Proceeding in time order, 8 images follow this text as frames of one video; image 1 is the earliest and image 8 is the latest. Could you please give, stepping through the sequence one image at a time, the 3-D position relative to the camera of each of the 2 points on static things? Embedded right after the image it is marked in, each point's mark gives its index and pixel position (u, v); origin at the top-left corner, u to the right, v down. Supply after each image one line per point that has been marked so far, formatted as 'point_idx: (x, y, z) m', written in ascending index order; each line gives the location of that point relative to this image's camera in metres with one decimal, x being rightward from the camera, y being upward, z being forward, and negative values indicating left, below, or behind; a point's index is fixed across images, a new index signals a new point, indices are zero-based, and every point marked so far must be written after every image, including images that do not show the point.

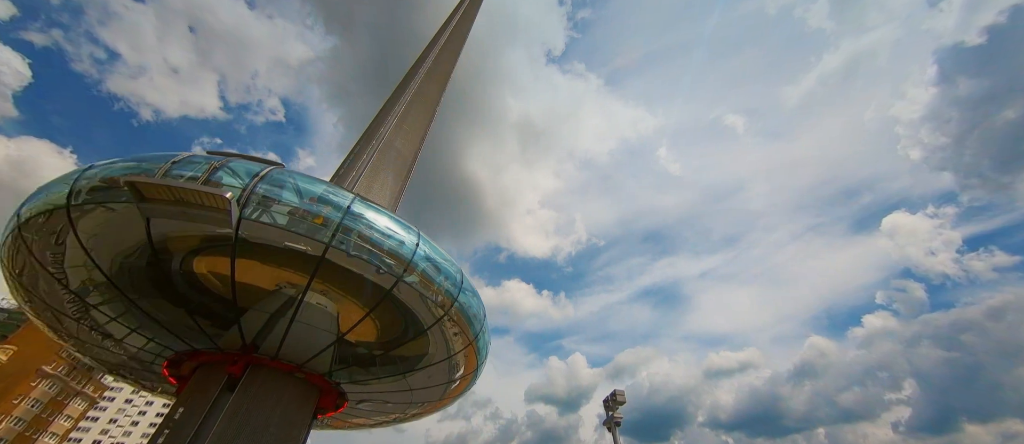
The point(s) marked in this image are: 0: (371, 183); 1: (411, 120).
0: (-7.6, +1.2, +18.8) m
1: (-6.1, +5.7, +22.2) m
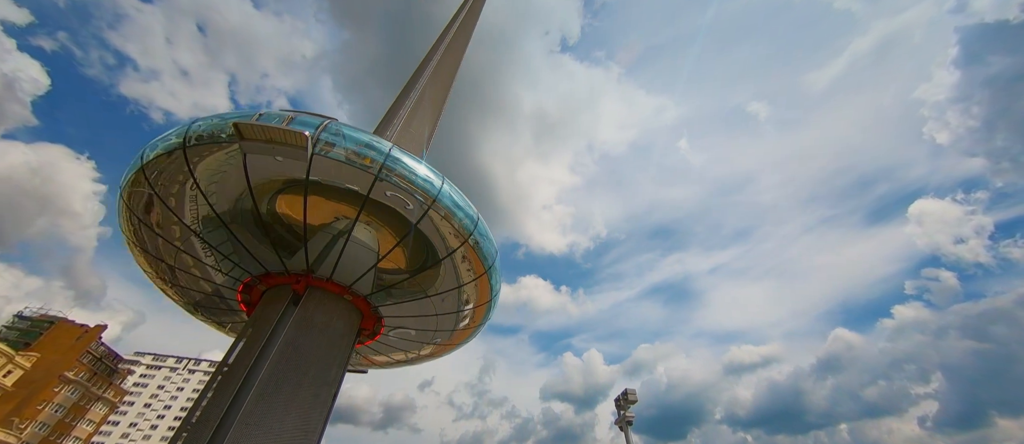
0: (-7.1, +1.2, +18.8) m
1: (-5.6, +5.7, +22.2) m
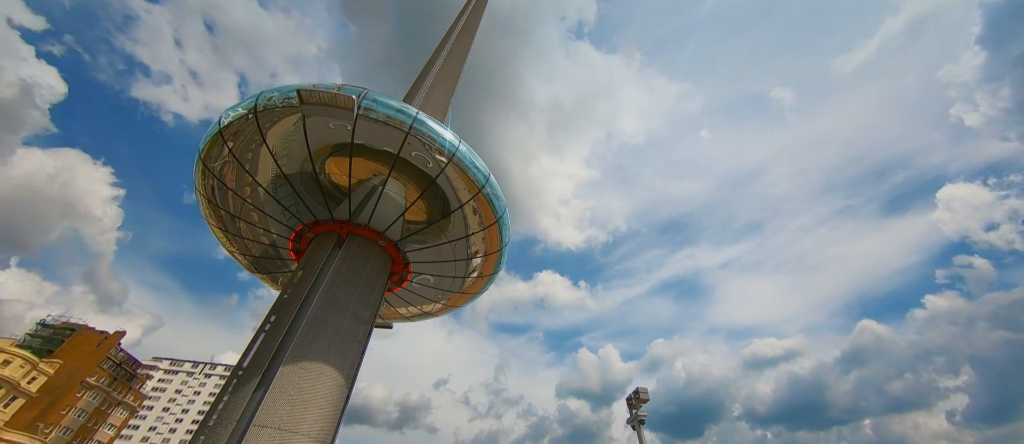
0: (-6.6, +1.1, +18.8) m
1: (-5.2, +5.6, +22.1) m
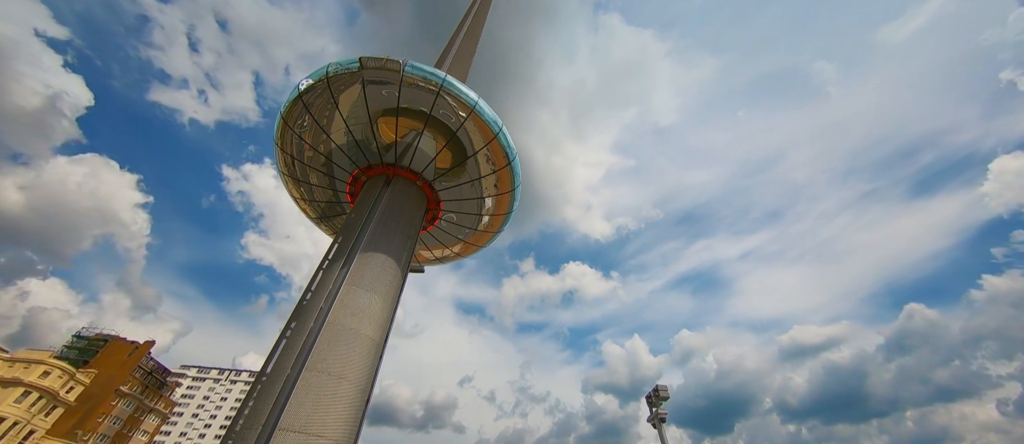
0: (-5.9, +1.0, +18.8) m
1: (-4.5, +5.6, +22.0) m
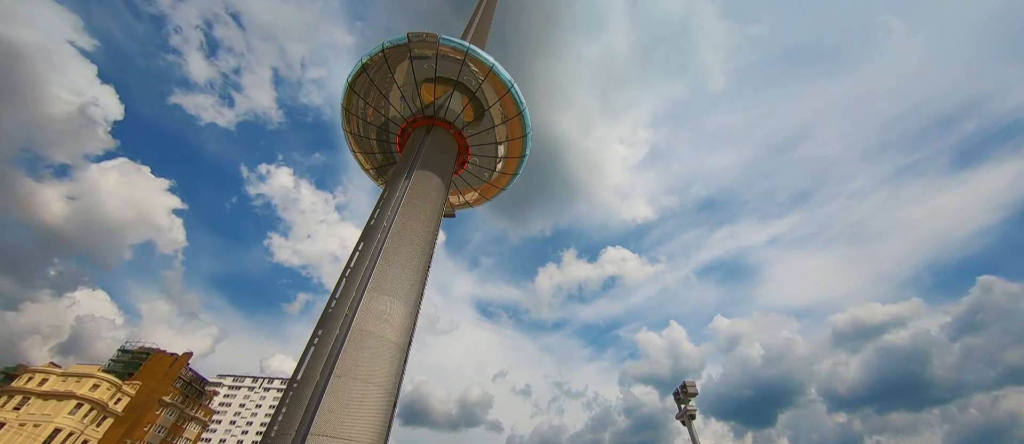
0: (-5.0, +0.9, +18.8) m
1: (-3.7, +5.6, +21.9) m
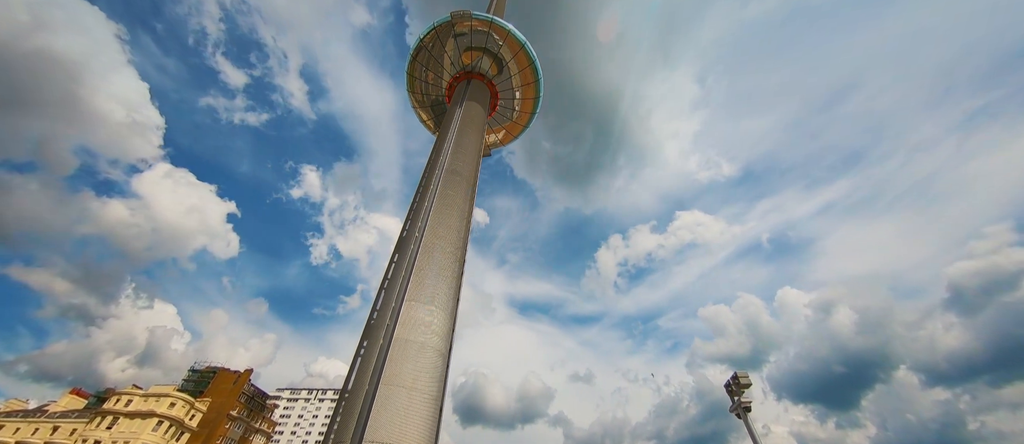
0: (-3.5, +0.8, +18.6) m
1: (-2.3, +5.6, +21.6) m
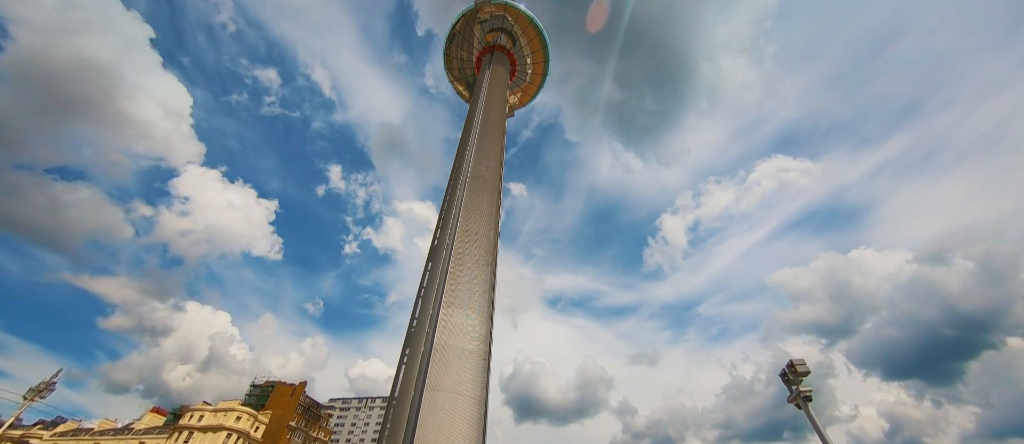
0: (-2.0, +0.8, +18.2) m
1: (-1.1, +5.9, +21.0) m
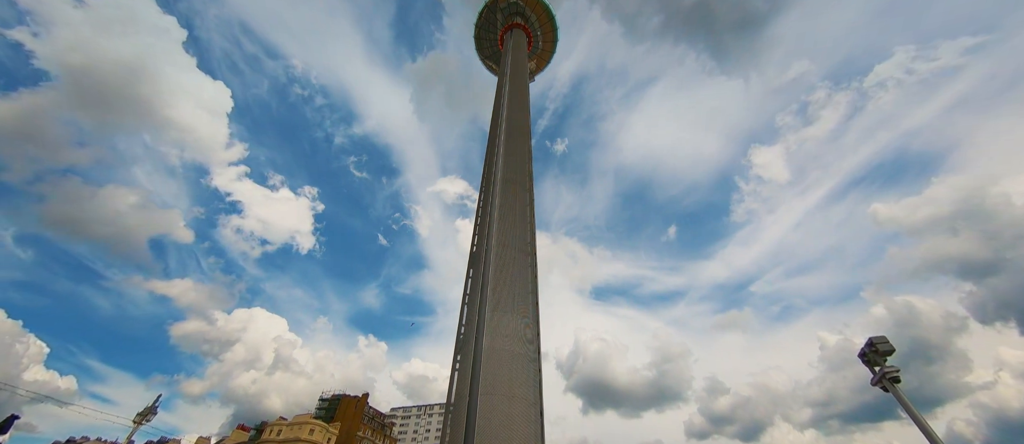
0: (-0.4, +1.0, +17.6) m
1: (+0.3, +6.3, +20.1) m
